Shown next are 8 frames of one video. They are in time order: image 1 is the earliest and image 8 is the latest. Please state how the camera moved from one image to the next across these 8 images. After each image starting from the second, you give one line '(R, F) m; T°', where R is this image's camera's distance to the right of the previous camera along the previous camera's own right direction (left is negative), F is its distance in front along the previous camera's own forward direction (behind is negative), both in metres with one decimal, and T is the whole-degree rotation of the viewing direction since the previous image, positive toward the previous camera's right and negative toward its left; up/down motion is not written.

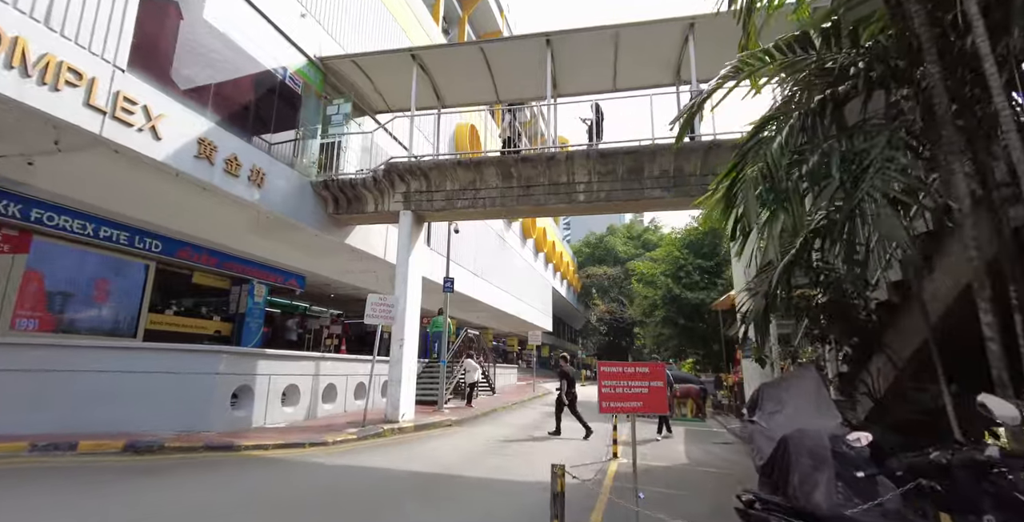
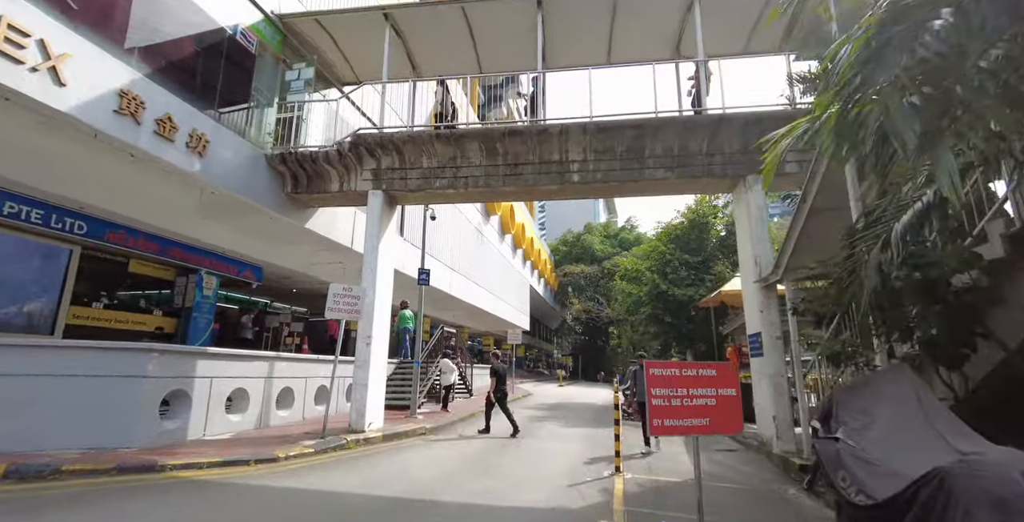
(-0.2, +1.3) m; +3°
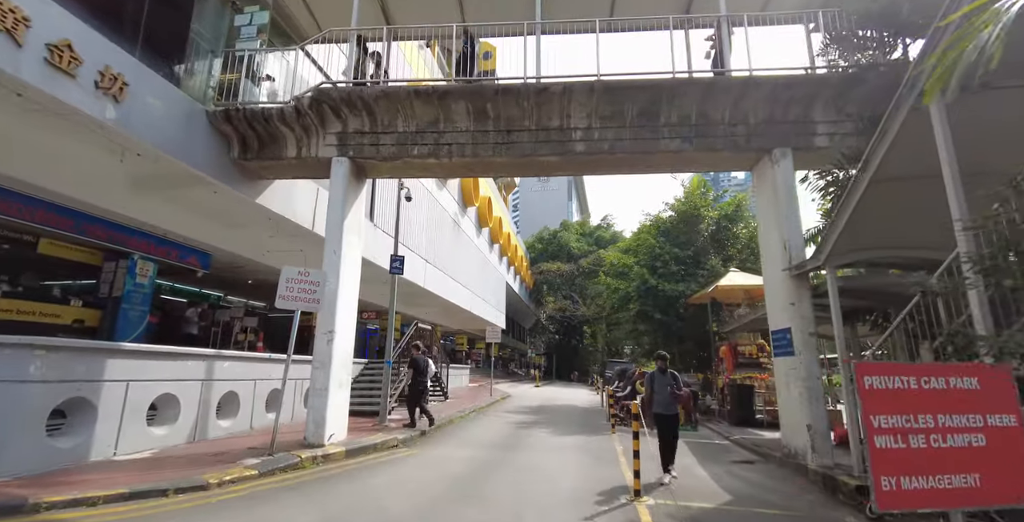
(-0.3, +1.5) m; +3°
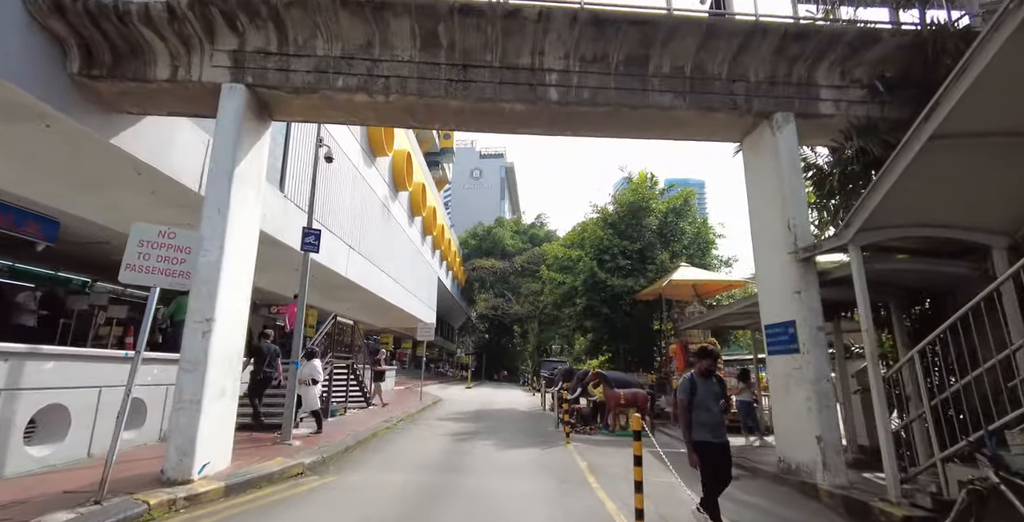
(-0.3, +1.8) m; +8°
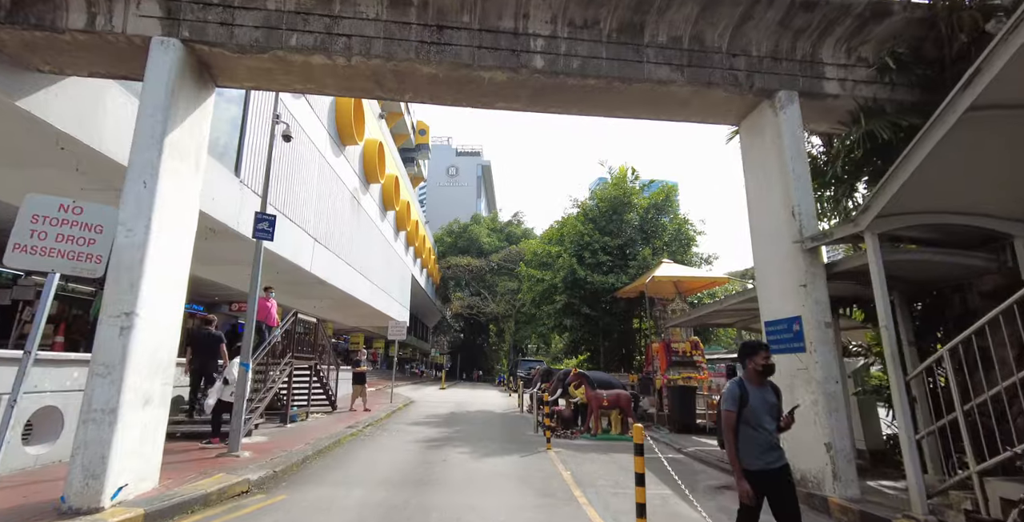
(0.0, +0.8) m; +3°
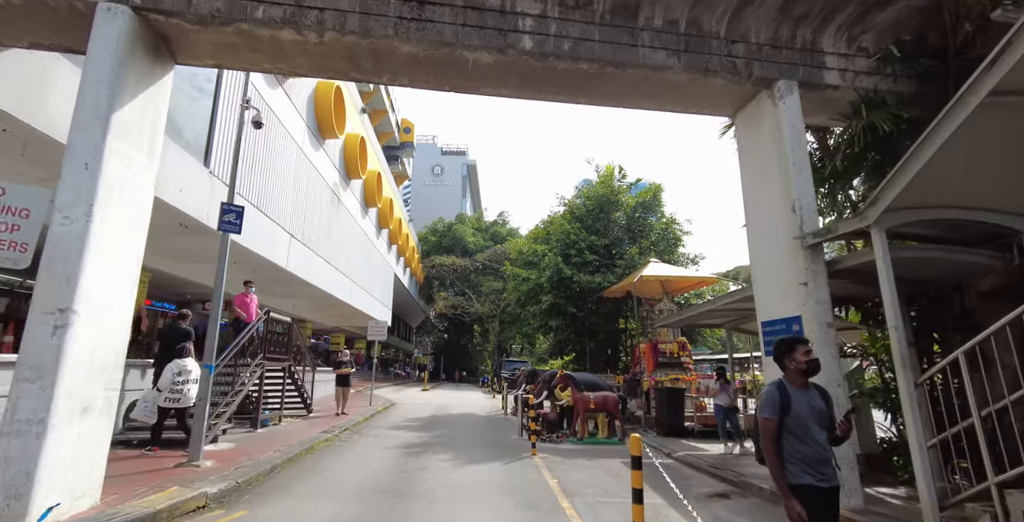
(0.0, +0.4) m; +2°
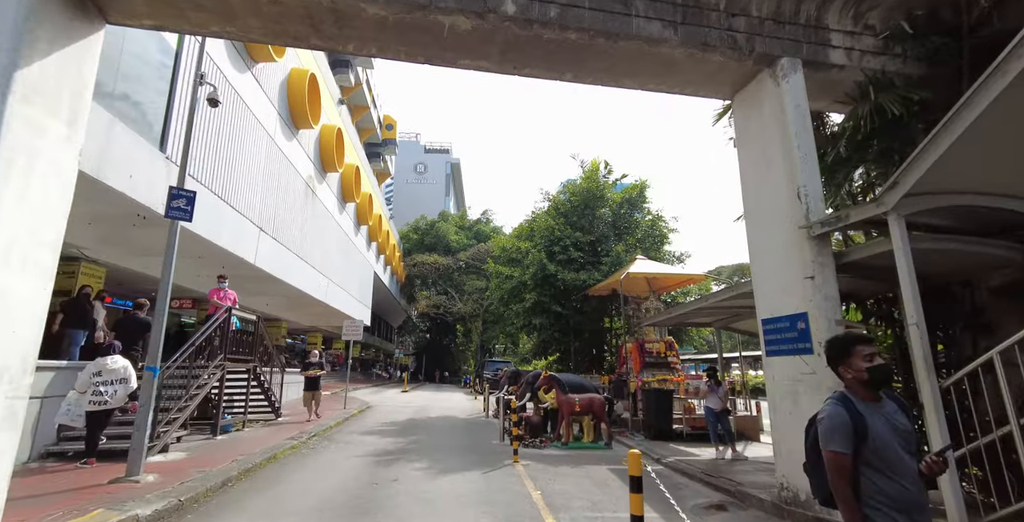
(0.0, +0.6) m; +2°
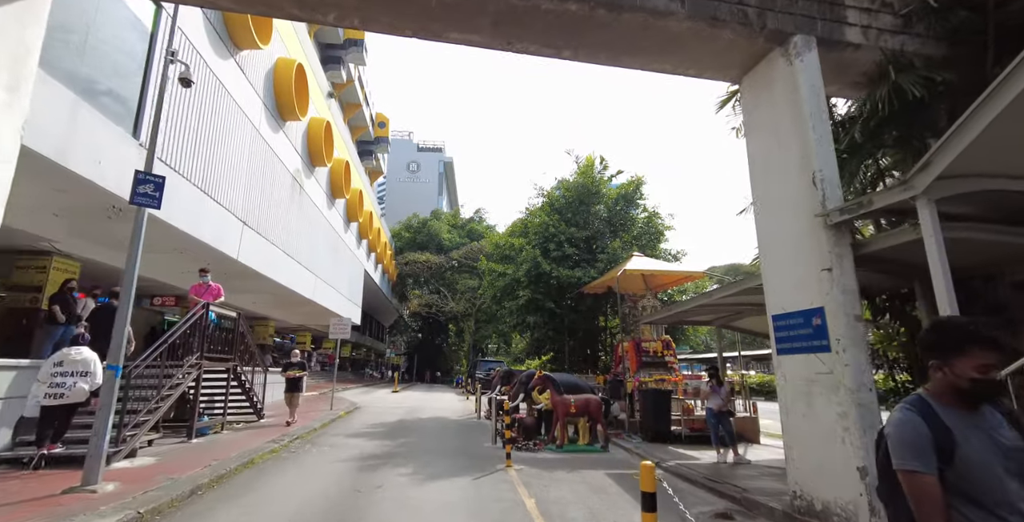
(0.0, +0.4) m; +1°
